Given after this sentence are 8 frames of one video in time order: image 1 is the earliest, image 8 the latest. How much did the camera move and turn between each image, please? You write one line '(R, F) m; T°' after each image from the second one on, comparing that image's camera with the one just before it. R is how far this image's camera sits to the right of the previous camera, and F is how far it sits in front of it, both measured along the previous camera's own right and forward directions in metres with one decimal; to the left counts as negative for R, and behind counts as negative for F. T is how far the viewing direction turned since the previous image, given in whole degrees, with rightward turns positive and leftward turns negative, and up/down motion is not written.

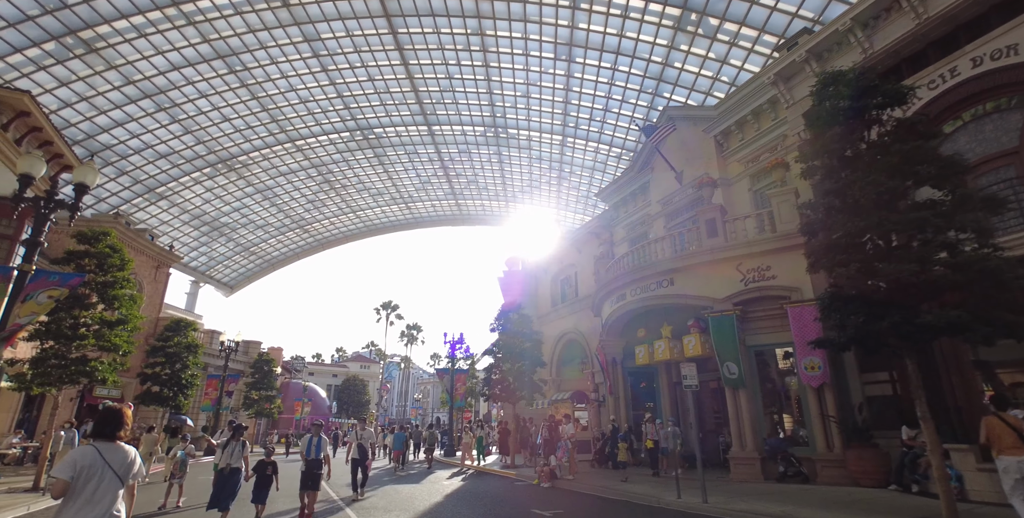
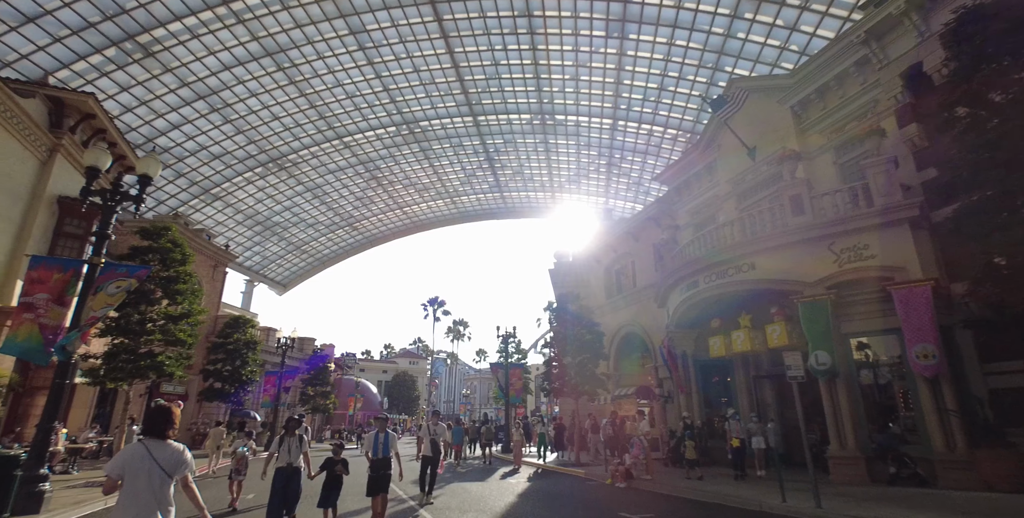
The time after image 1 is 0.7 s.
(-0.9, +0.9) m; -4°
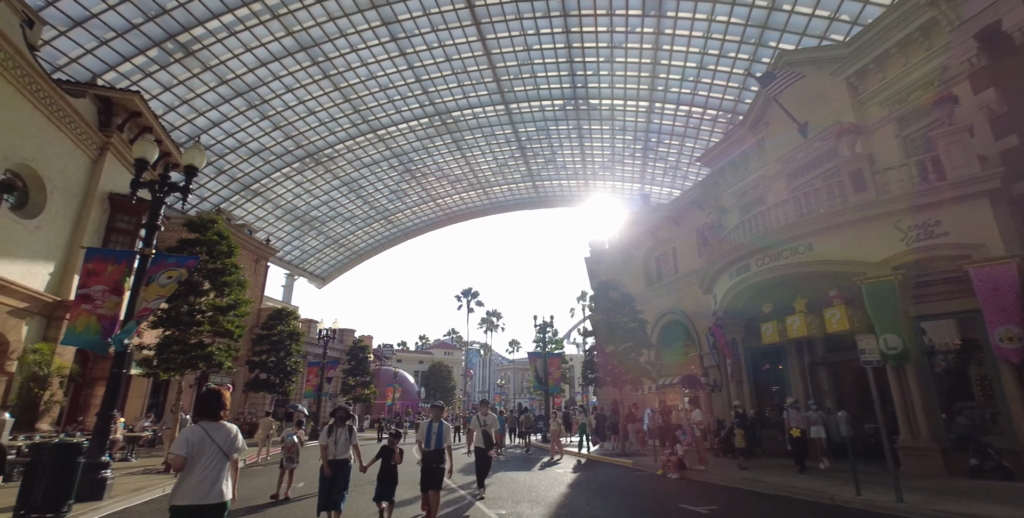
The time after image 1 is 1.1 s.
(-0.4, +0.4) m; -3°
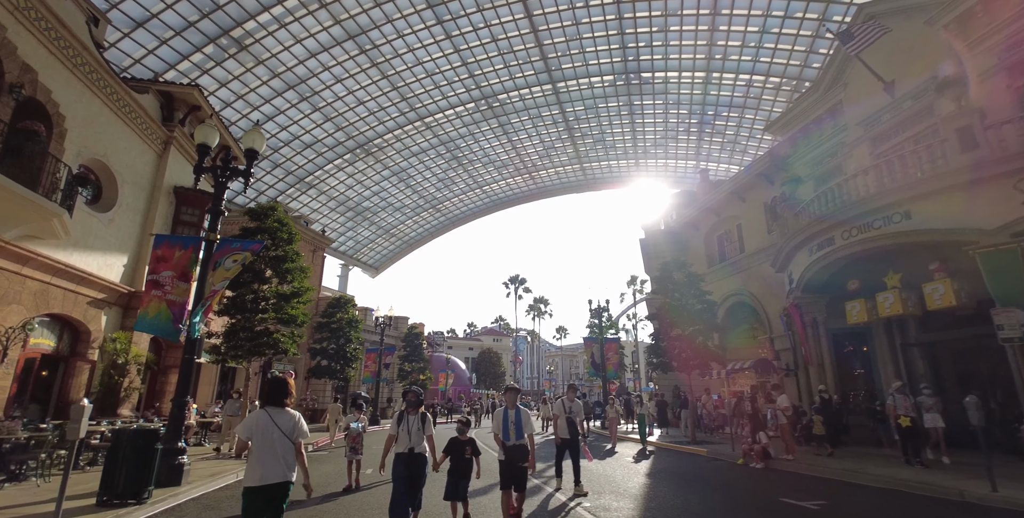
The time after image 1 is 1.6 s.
(-0.6, +0.6) m; -5°
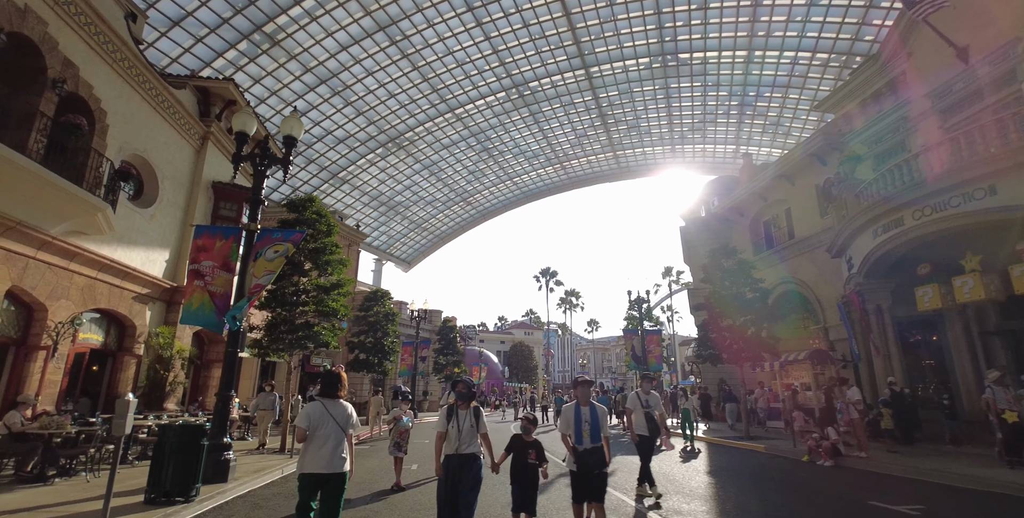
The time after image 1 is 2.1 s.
(-0.4, +0.6) m; -3°
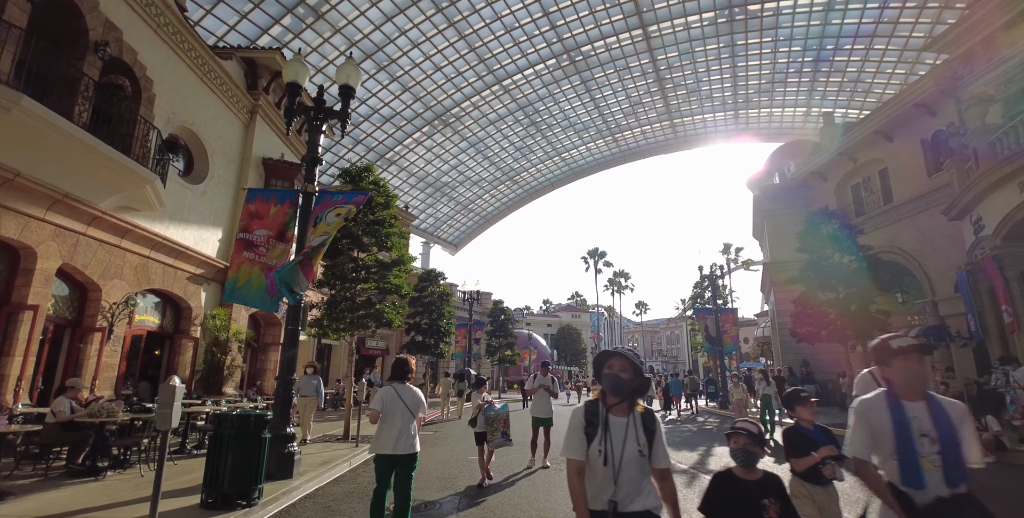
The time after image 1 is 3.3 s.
(-0.9, +1.4) m; -5°
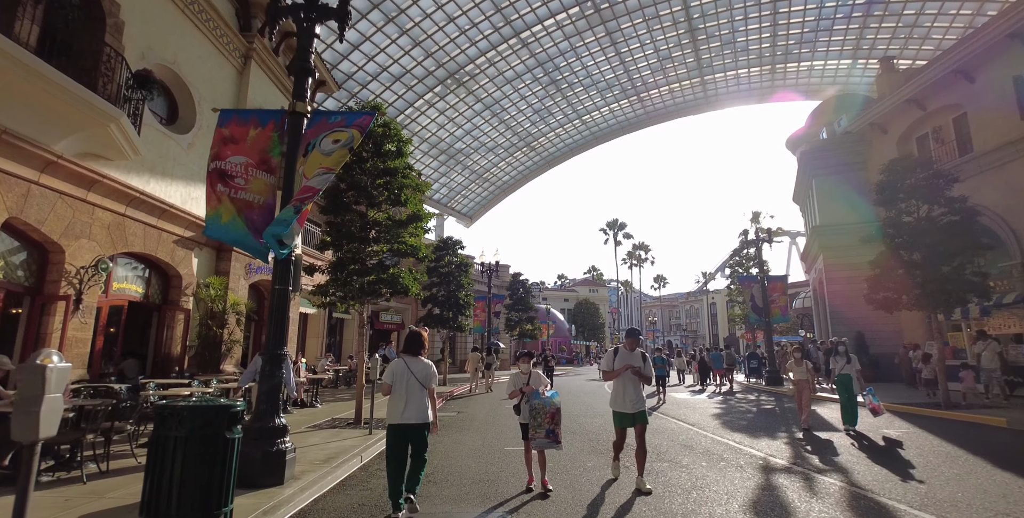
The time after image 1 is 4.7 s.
(-0.5, +1.9) m; -1°
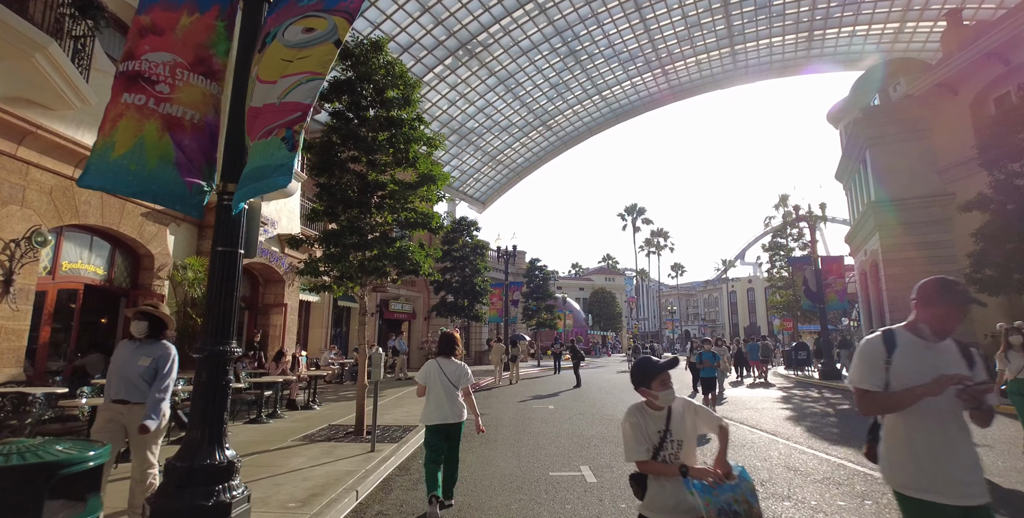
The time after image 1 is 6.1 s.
(-0.4, +2.0) m; -1°
